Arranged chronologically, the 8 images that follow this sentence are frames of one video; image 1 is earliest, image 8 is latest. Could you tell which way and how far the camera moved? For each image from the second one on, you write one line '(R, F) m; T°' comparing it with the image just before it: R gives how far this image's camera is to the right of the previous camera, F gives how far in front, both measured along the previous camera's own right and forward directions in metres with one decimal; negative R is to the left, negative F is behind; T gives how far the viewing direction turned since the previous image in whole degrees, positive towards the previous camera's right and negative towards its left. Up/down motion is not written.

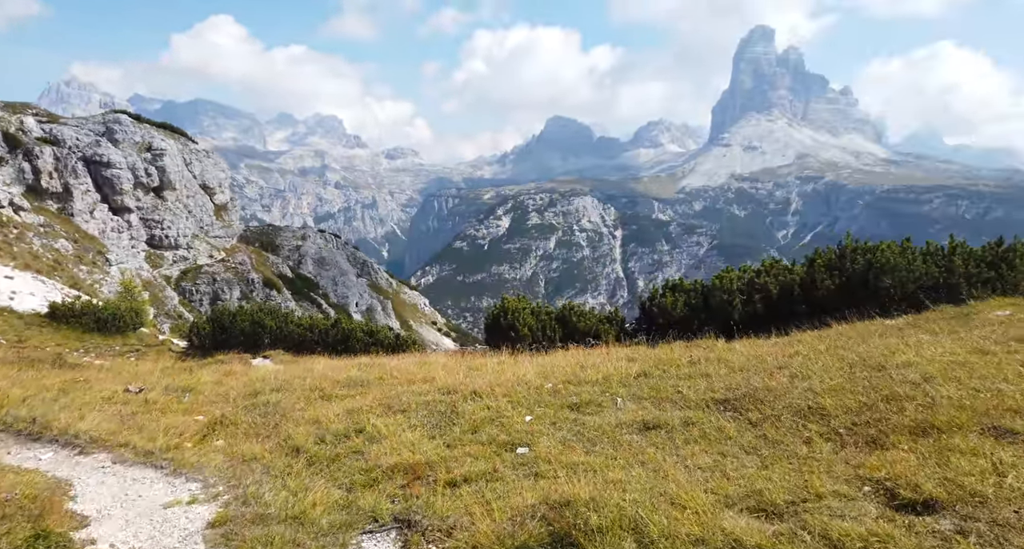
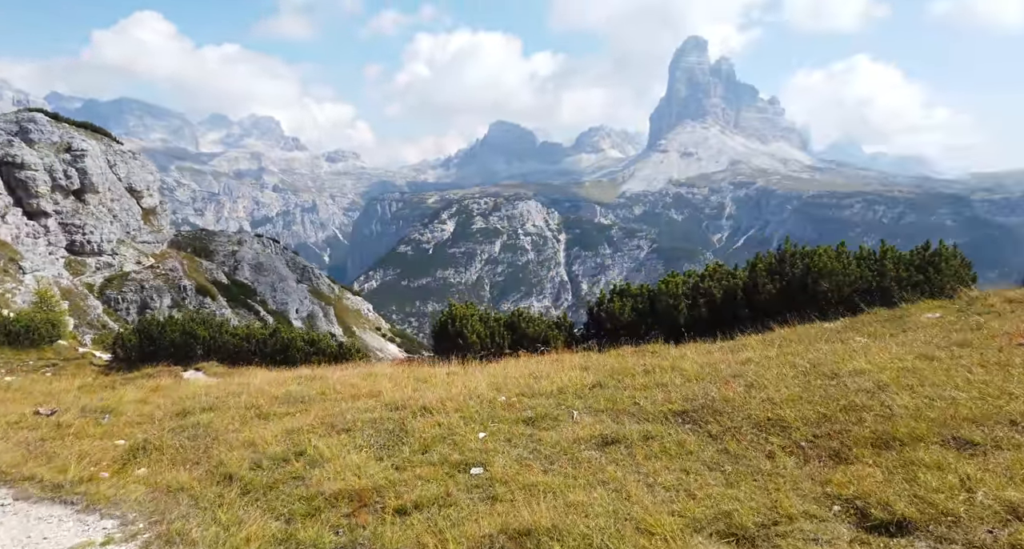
(-0.1, +0.7) m; +4°
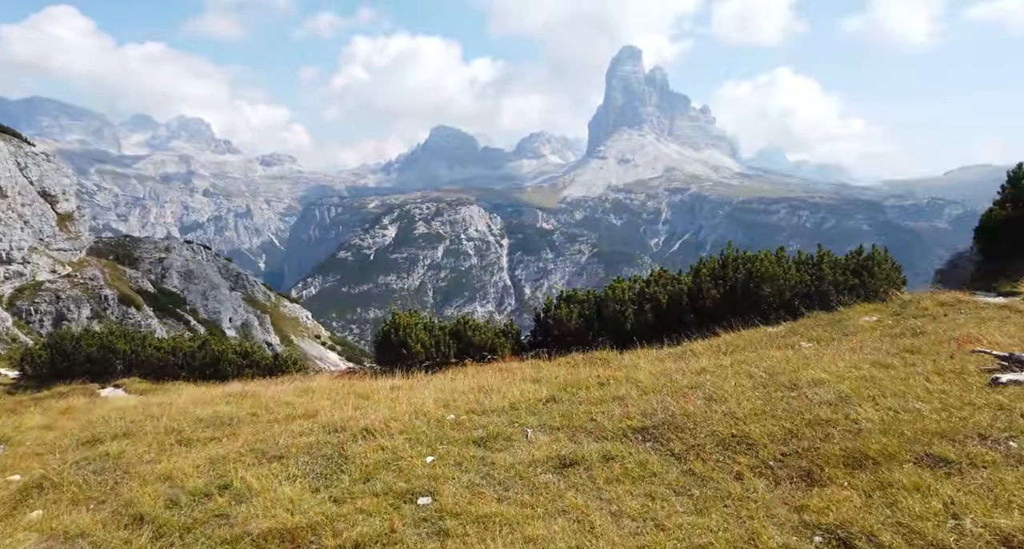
(-0.1, +1.0) m; +4°
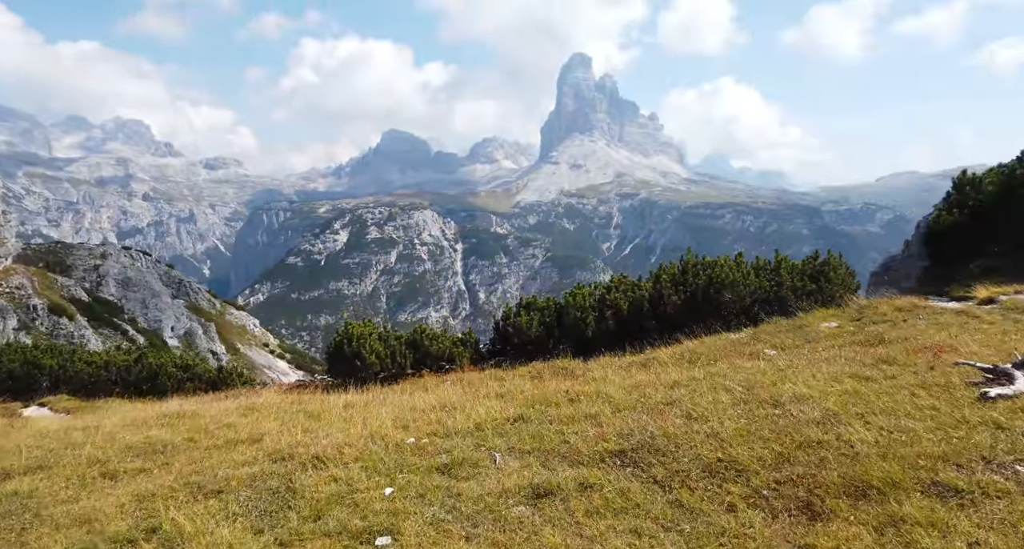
(-0.2, +1.2) m; +3°
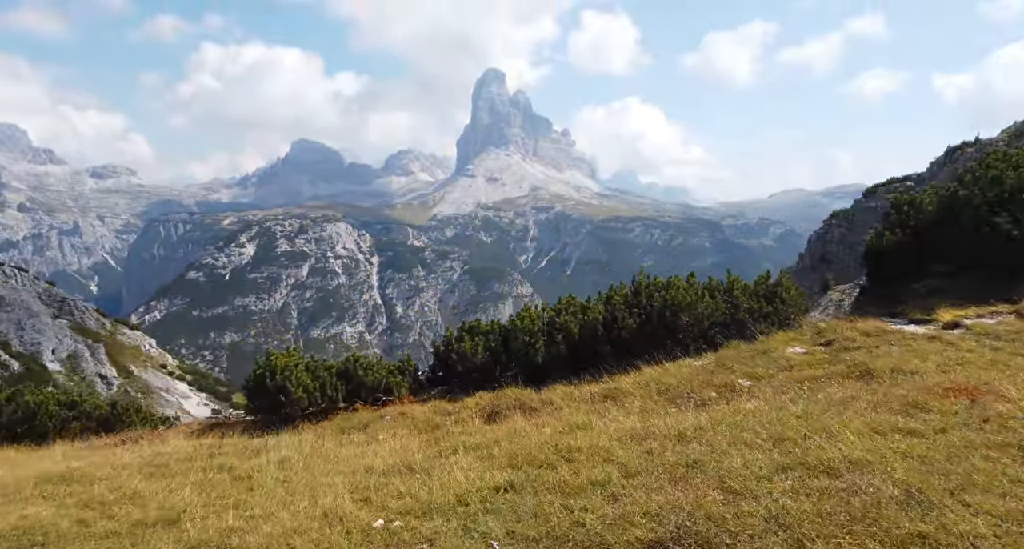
(-1.2, +3.2) m; +6°
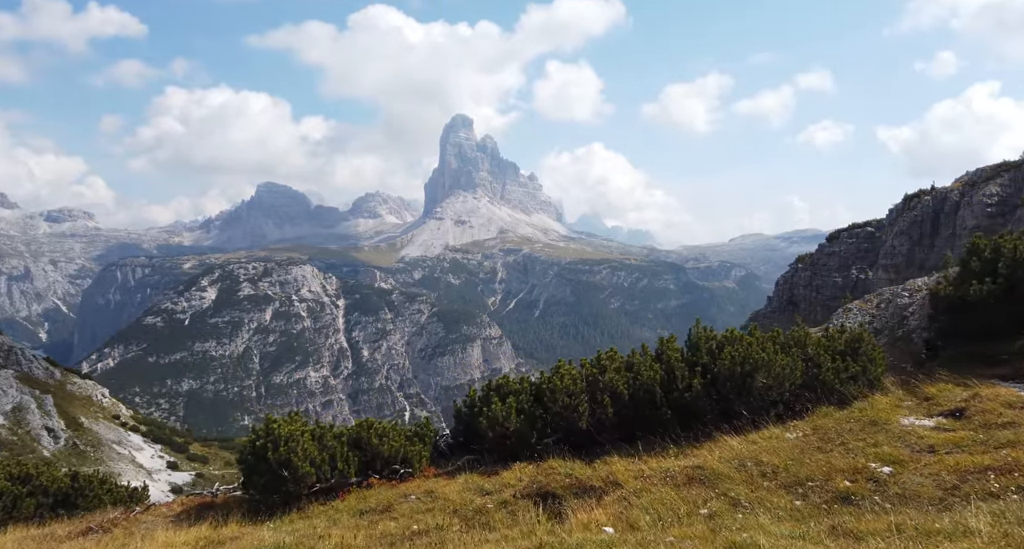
(-3.2, +5.4) m; +2°
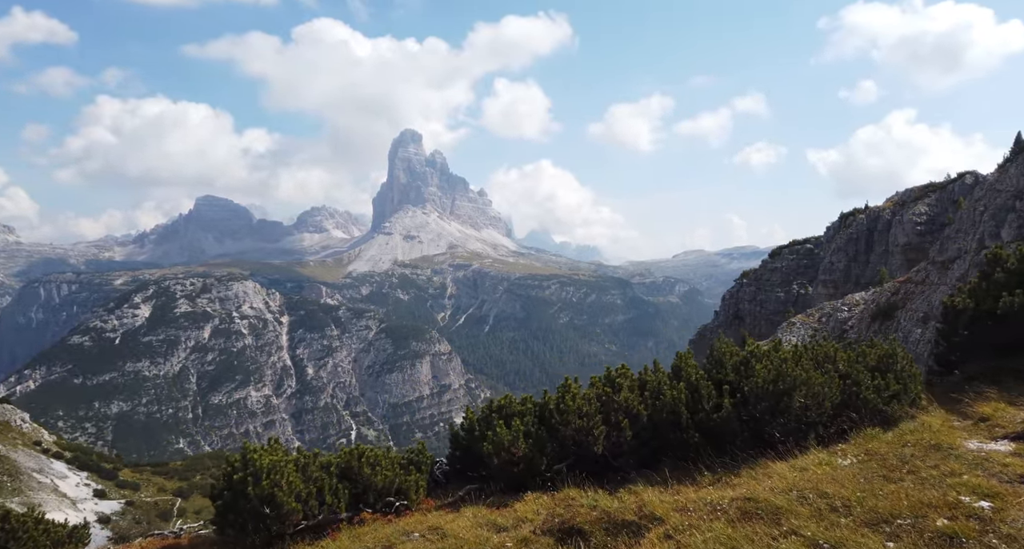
(-2.4, +3.2) m; +3°
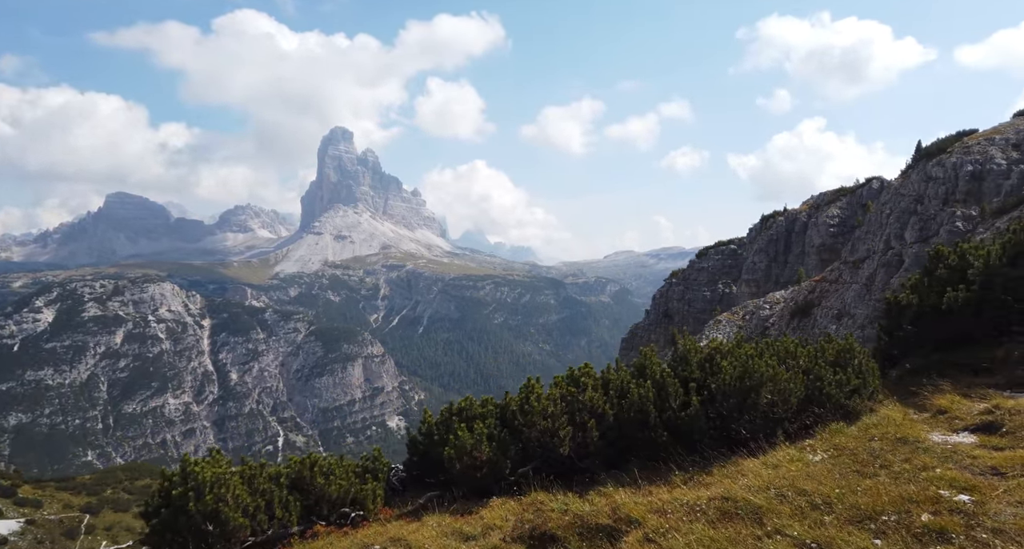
(-1.1, +0.8) m; +4°
